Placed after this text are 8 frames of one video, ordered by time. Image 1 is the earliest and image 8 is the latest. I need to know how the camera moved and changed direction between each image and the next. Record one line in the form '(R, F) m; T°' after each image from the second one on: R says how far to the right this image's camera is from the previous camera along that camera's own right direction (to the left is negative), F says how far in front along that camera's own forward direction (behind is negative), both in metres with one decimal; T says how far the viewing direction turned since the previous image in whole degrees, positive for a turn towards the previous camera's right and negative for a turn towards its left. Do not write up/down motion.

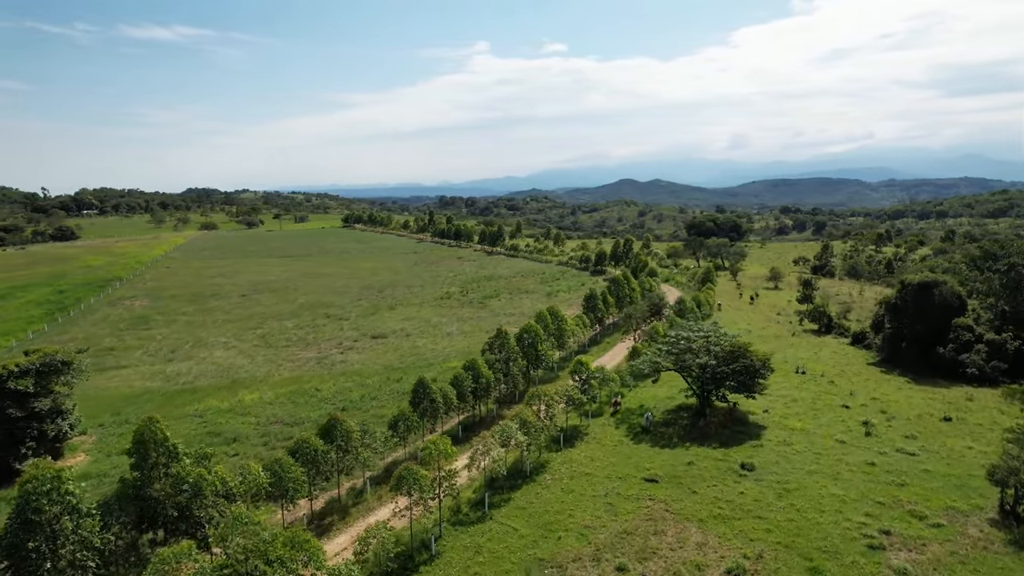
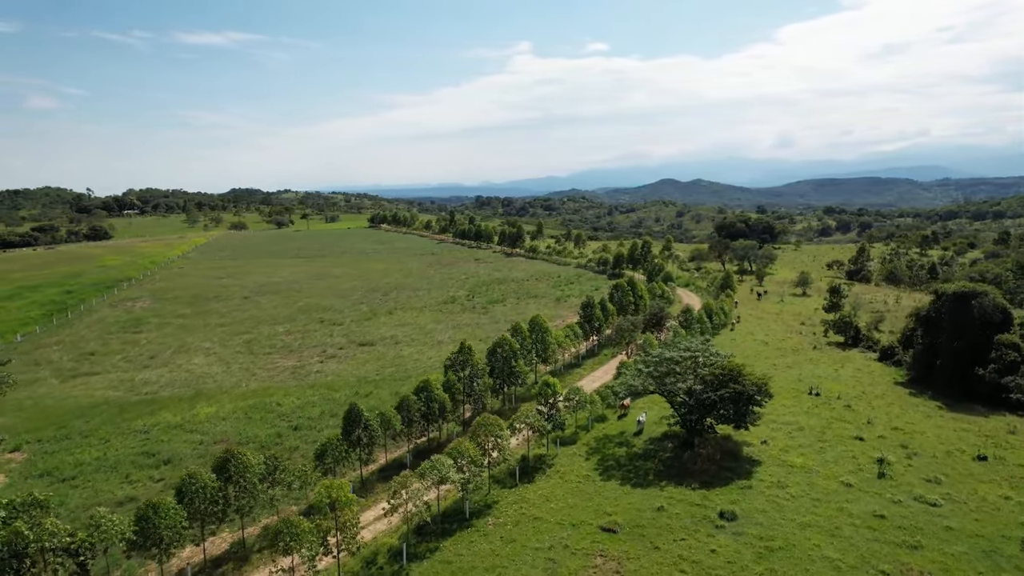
(+4.0, +4.4) m; -3°
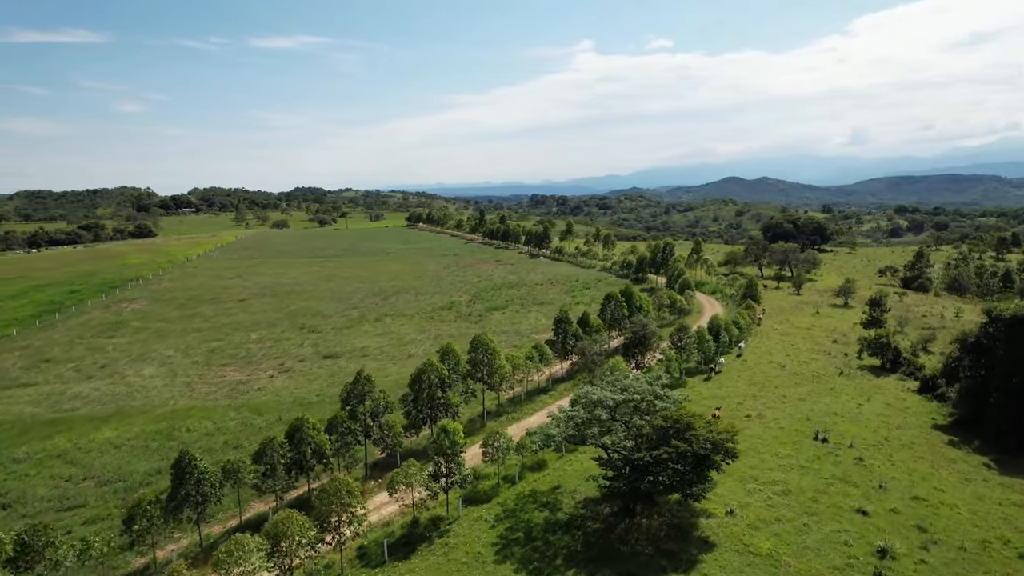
(+6.6, +7.2) m; -5°
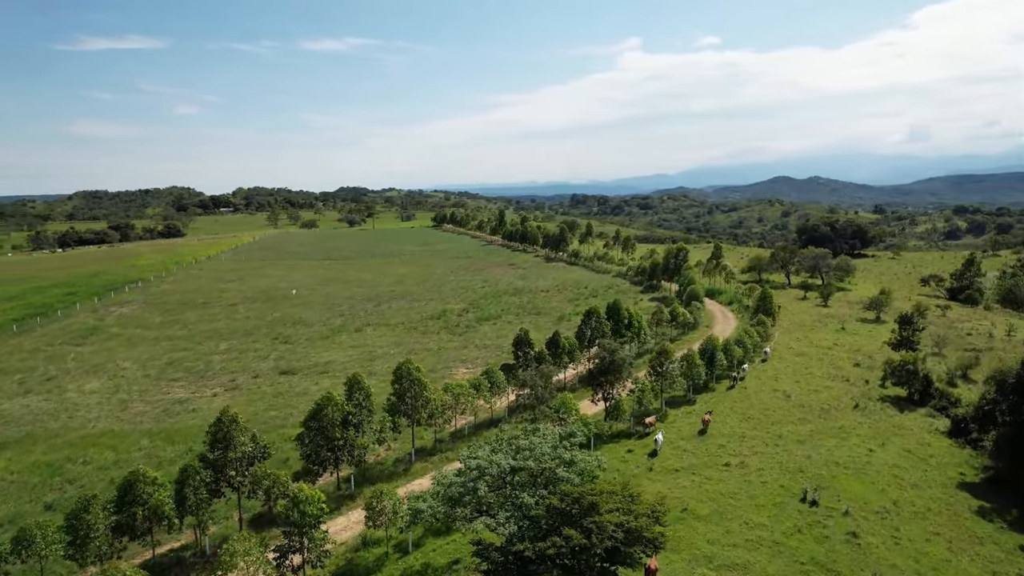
(+5.3, +5.8) m; -4°
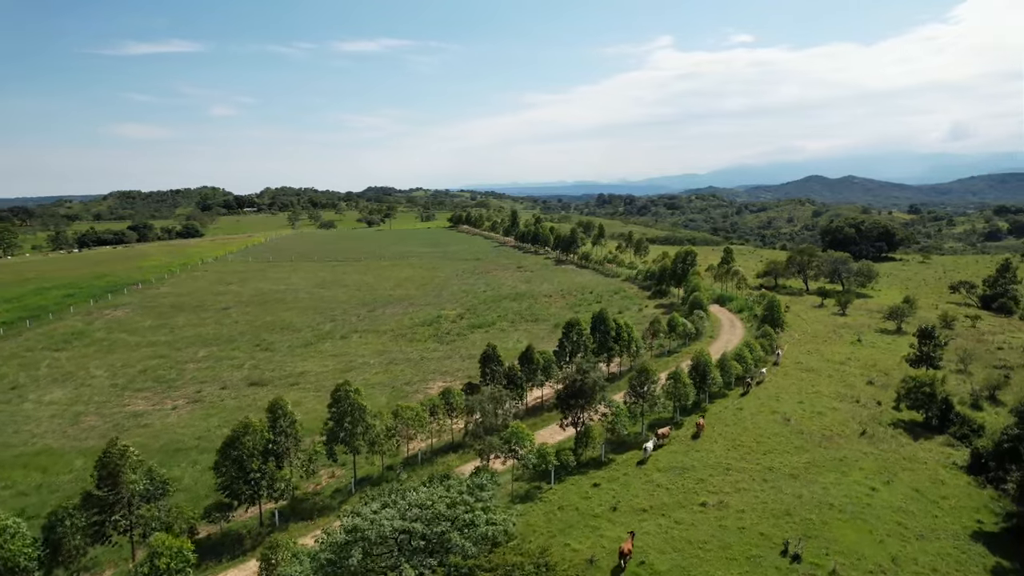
(+3.3, +3.5) m; -2°
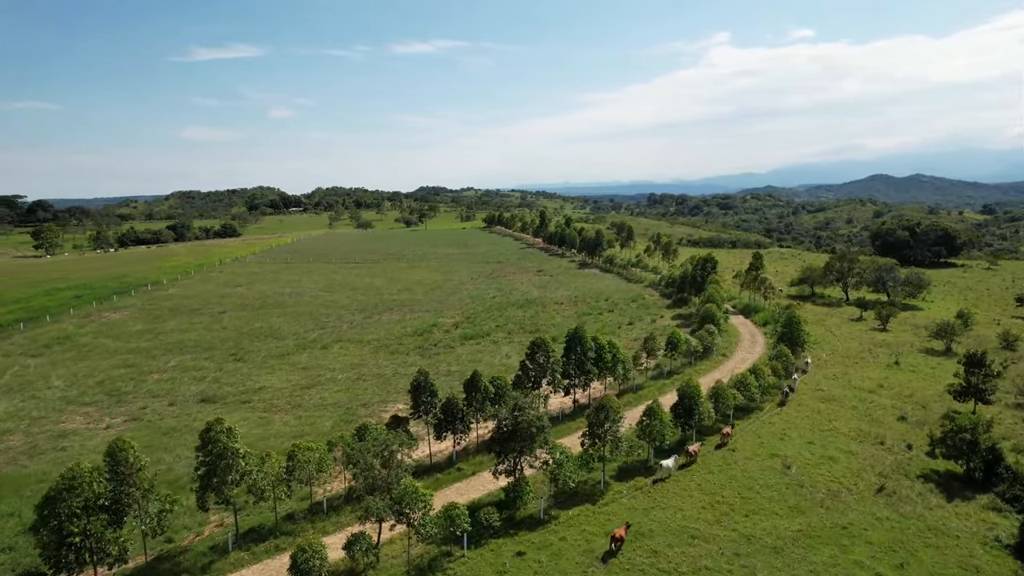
(+5.1, +5.7) m; -5°
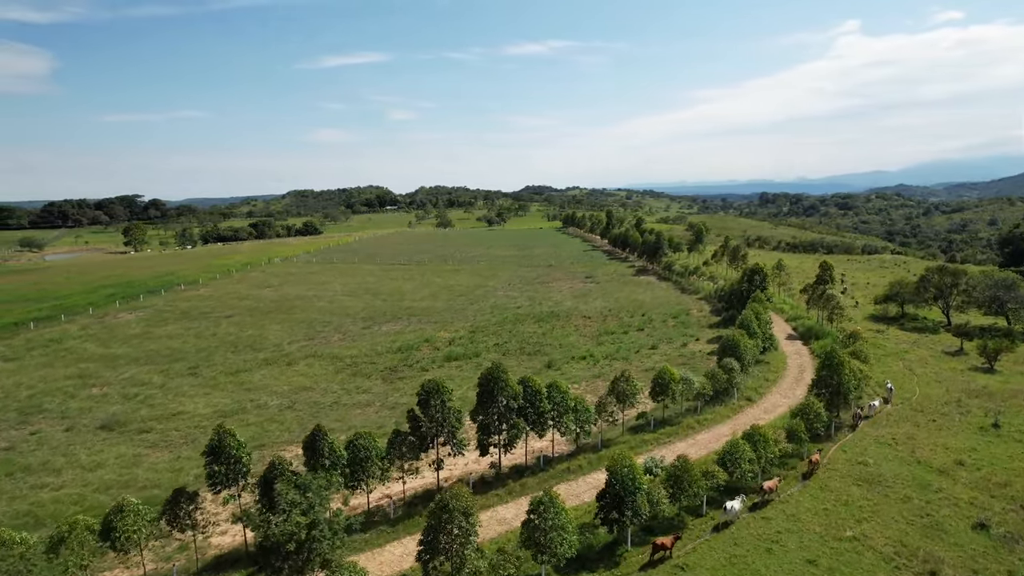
(+8.7, +10.2) m; -9°
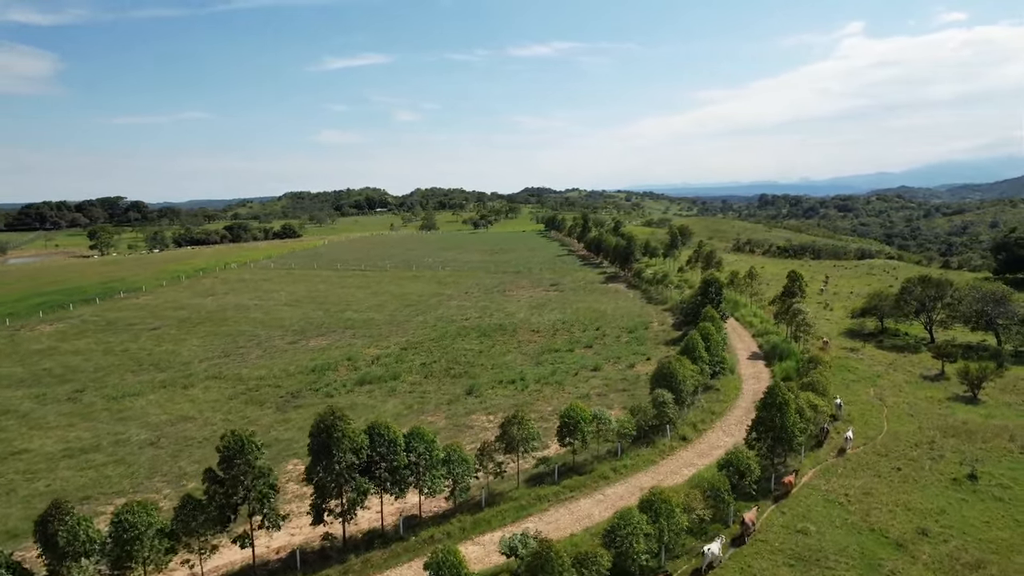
(+5.4, +5.8) m; 0°
